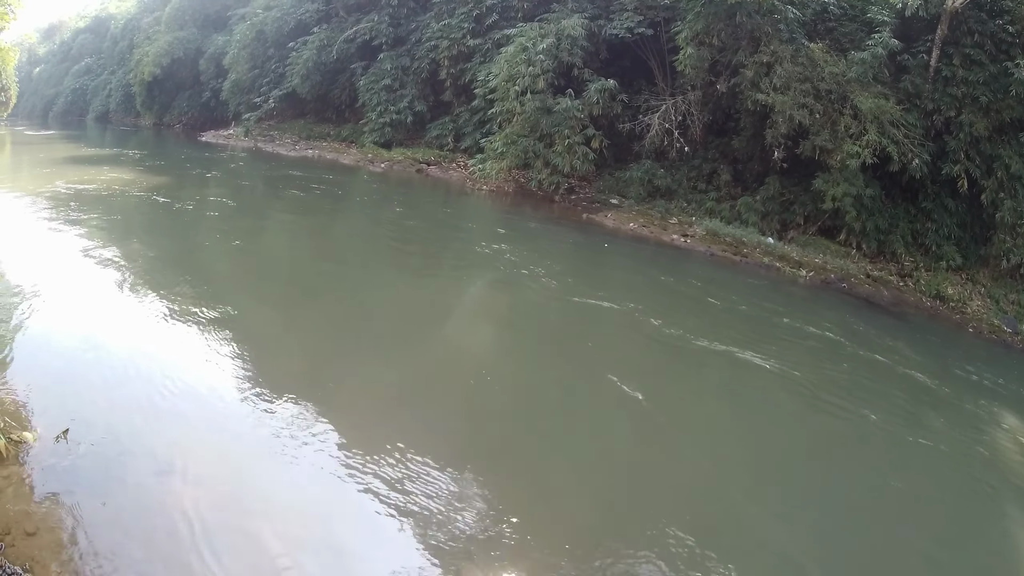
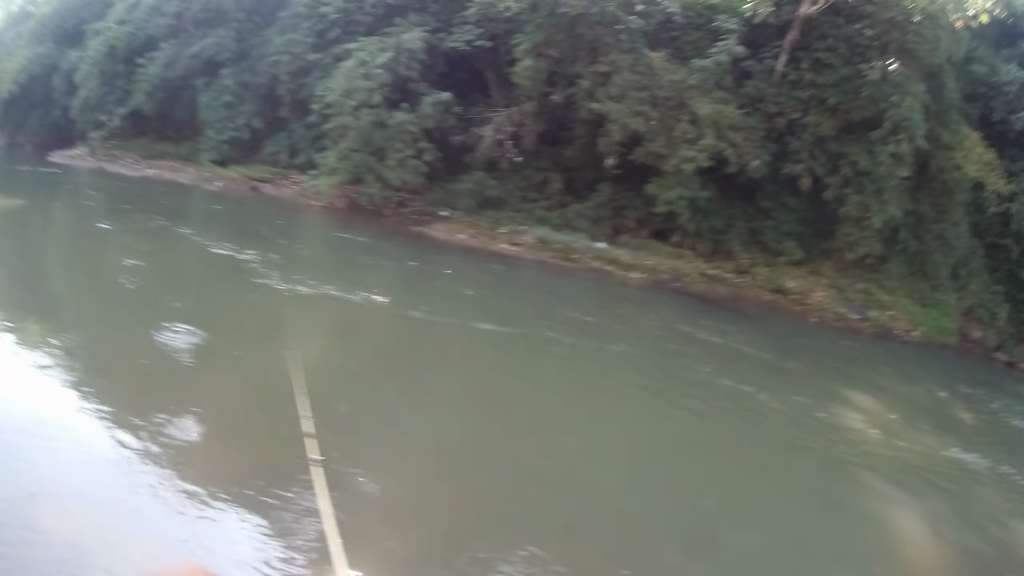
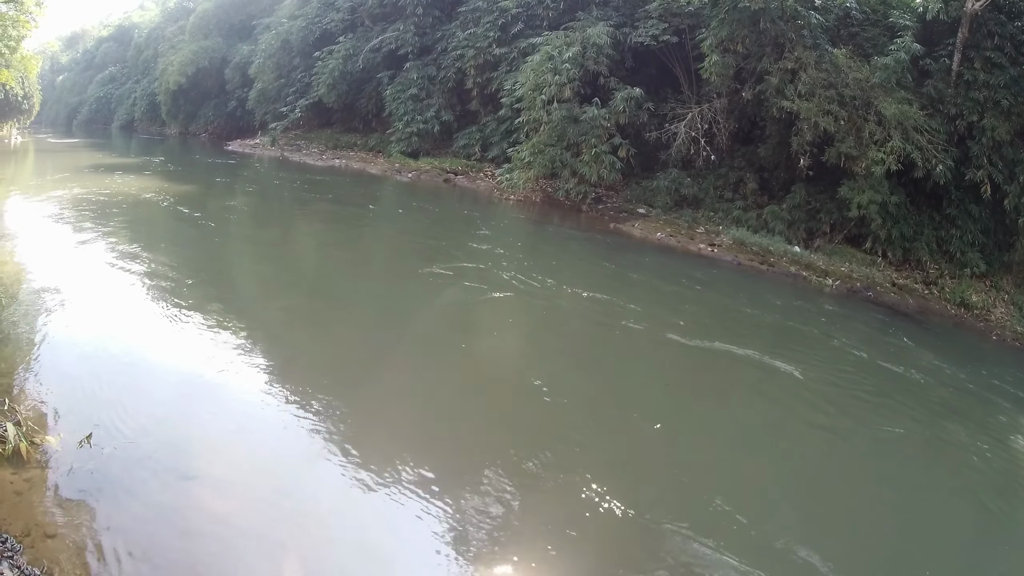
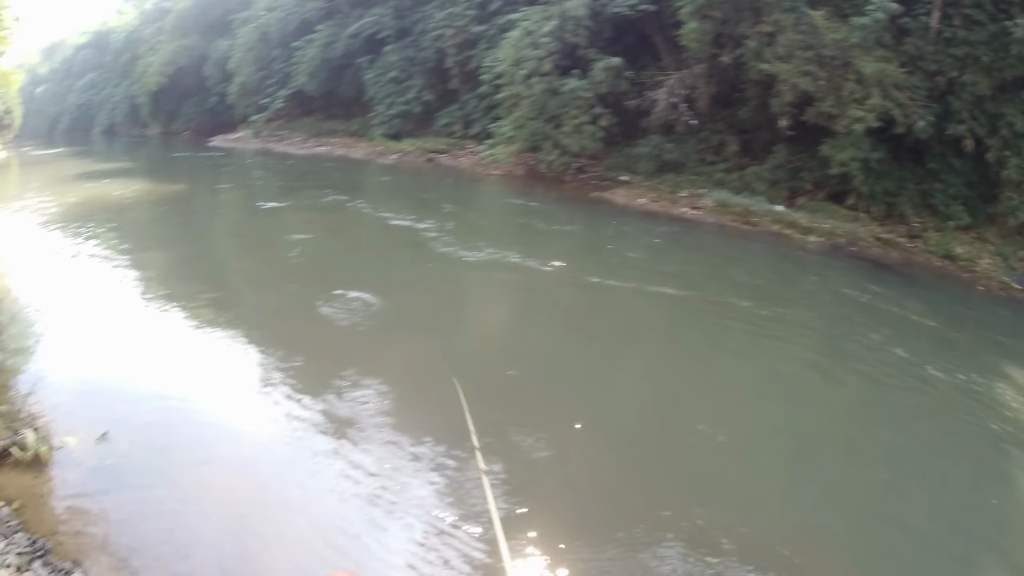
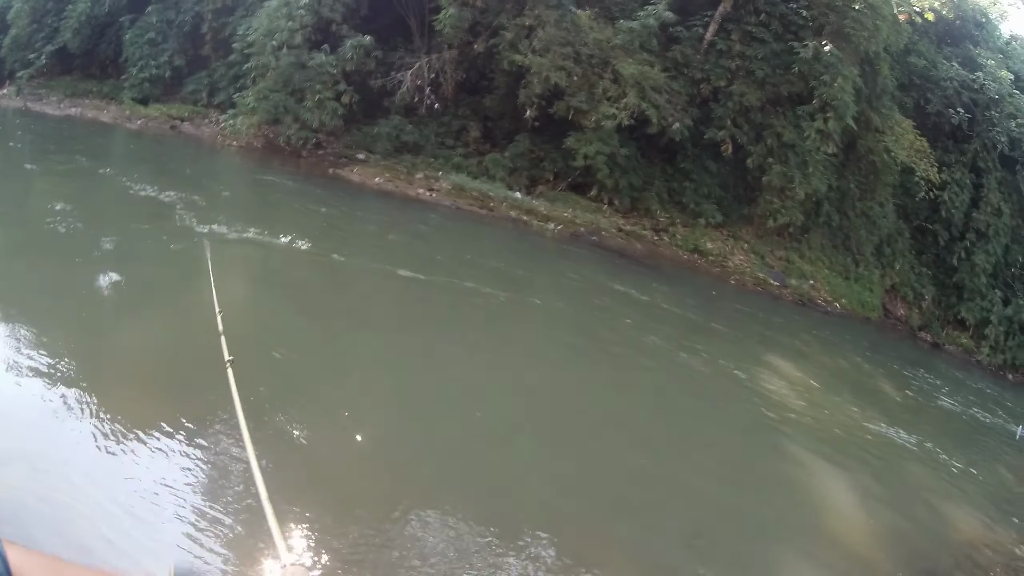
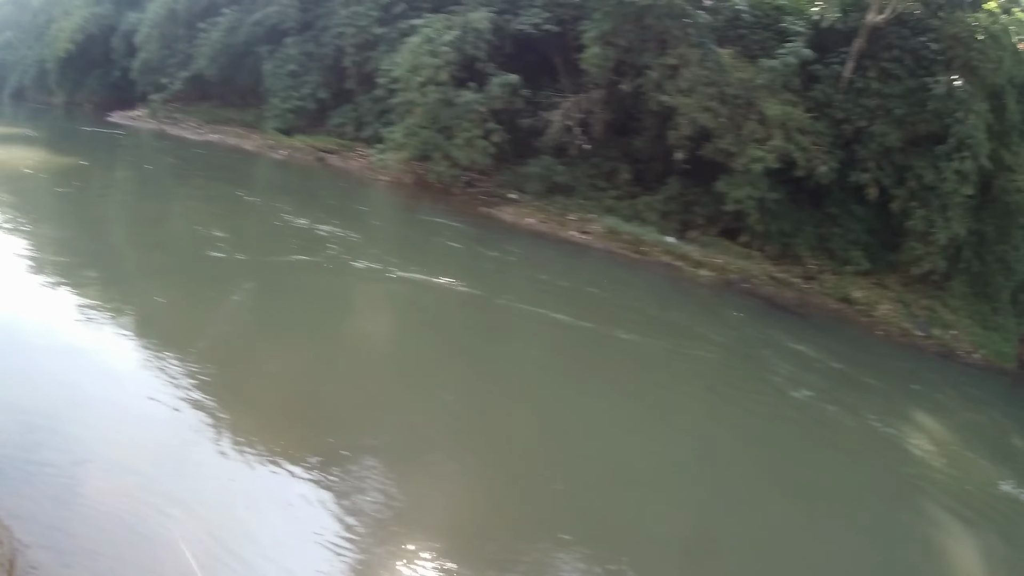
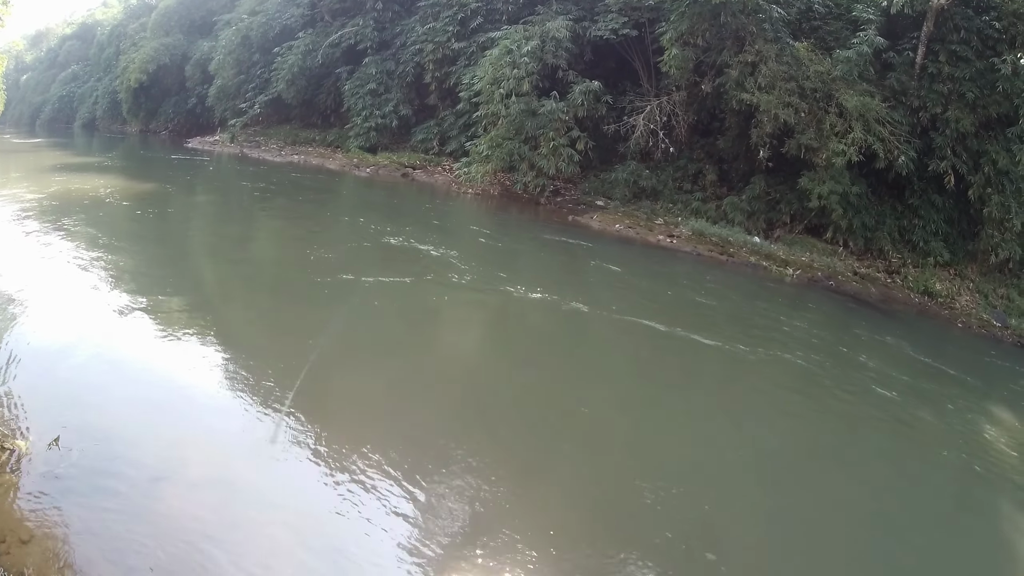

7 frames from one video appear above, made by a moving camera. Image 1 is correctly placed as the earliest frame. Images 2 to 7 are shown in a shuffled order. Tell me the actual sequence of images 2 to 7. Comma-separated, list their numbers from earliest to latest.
3, 7, 6, 5, 2, 4
